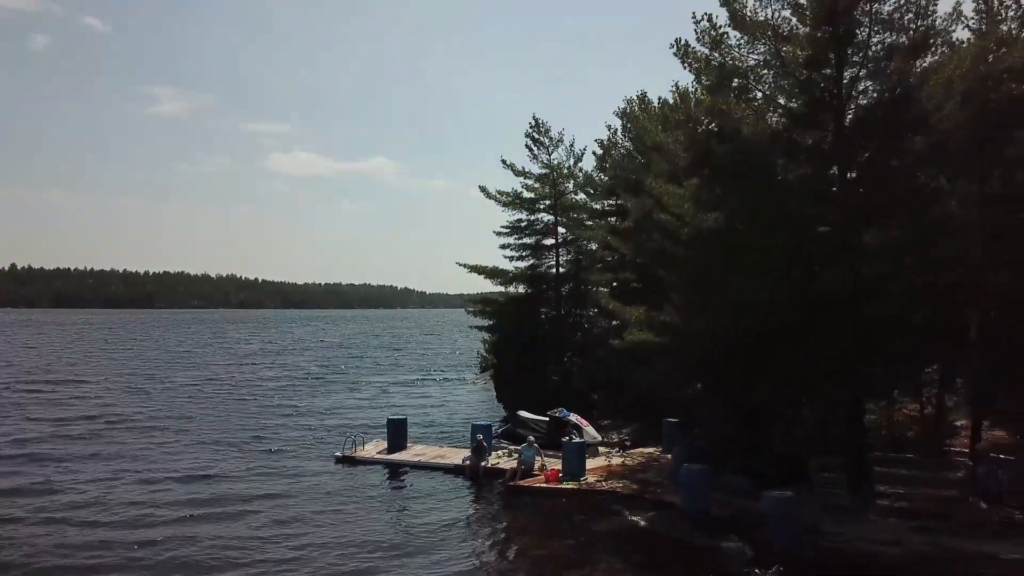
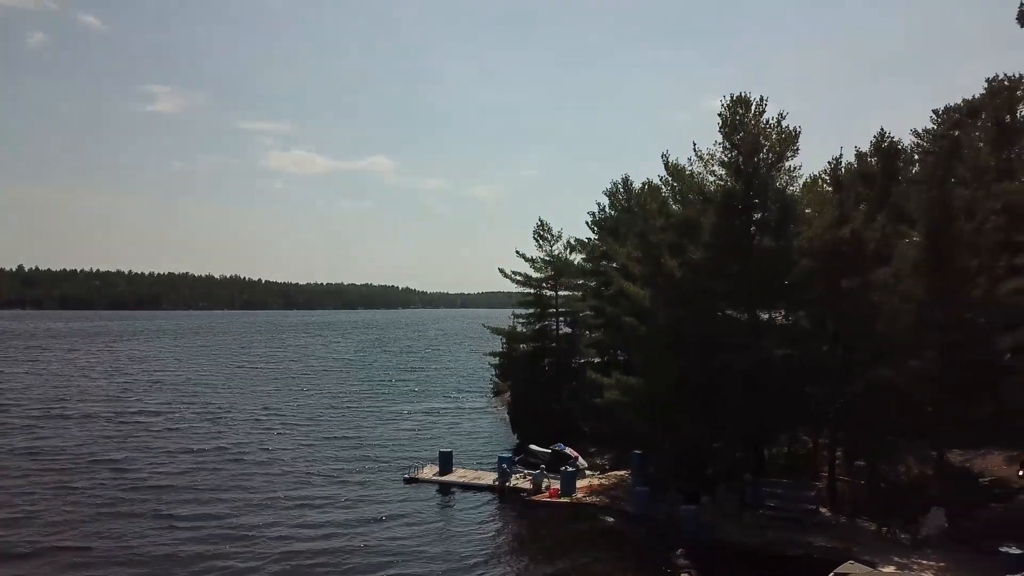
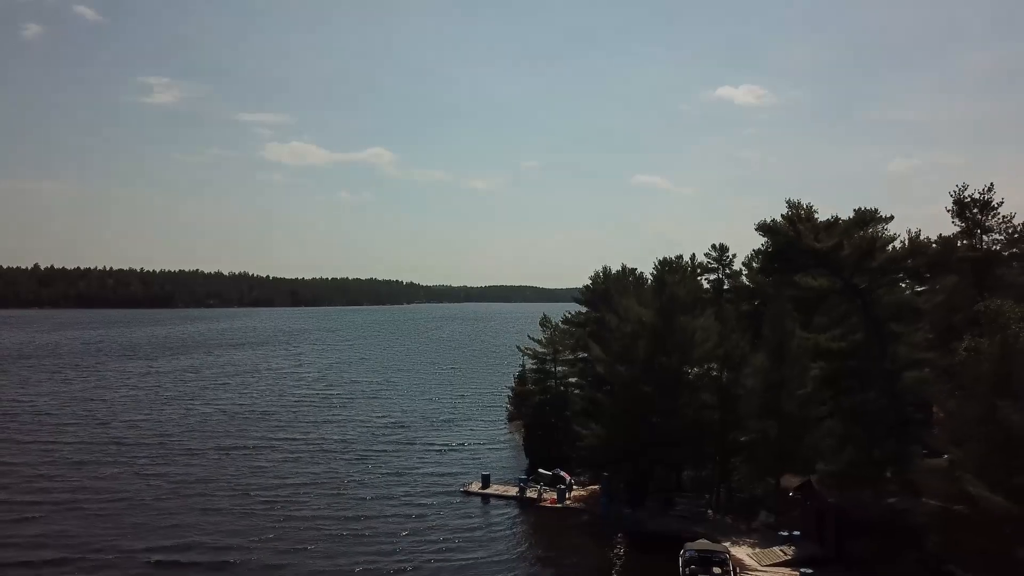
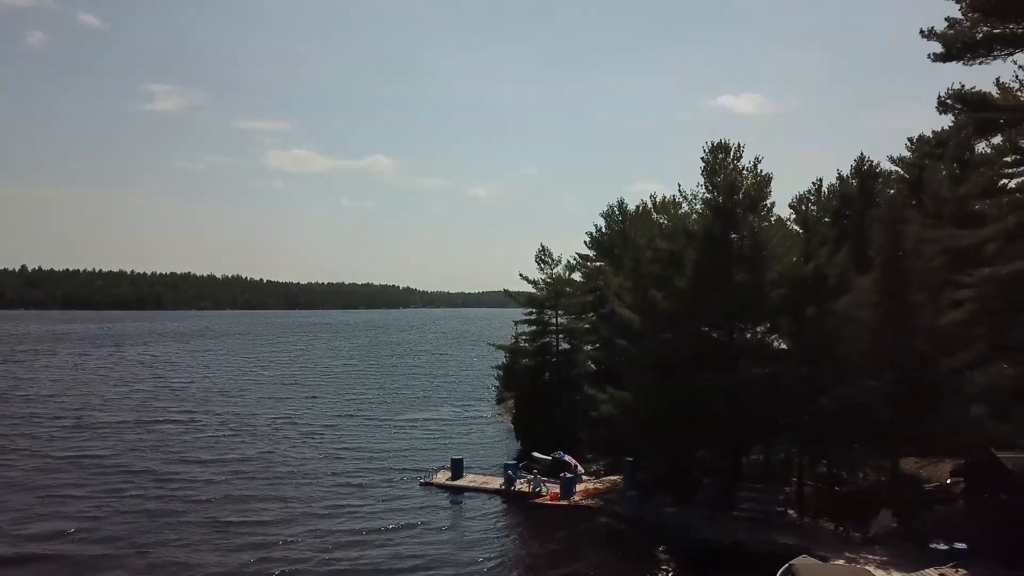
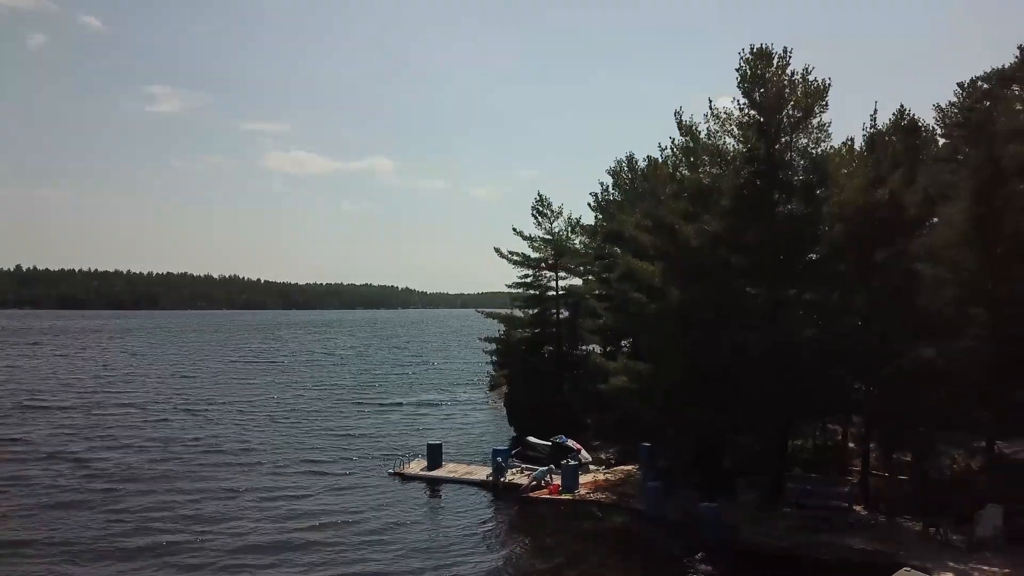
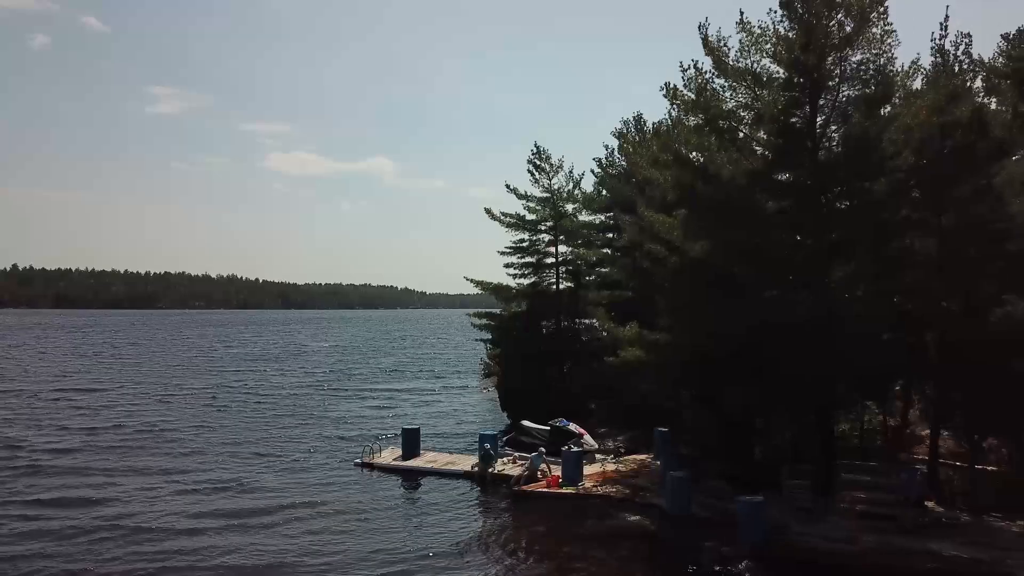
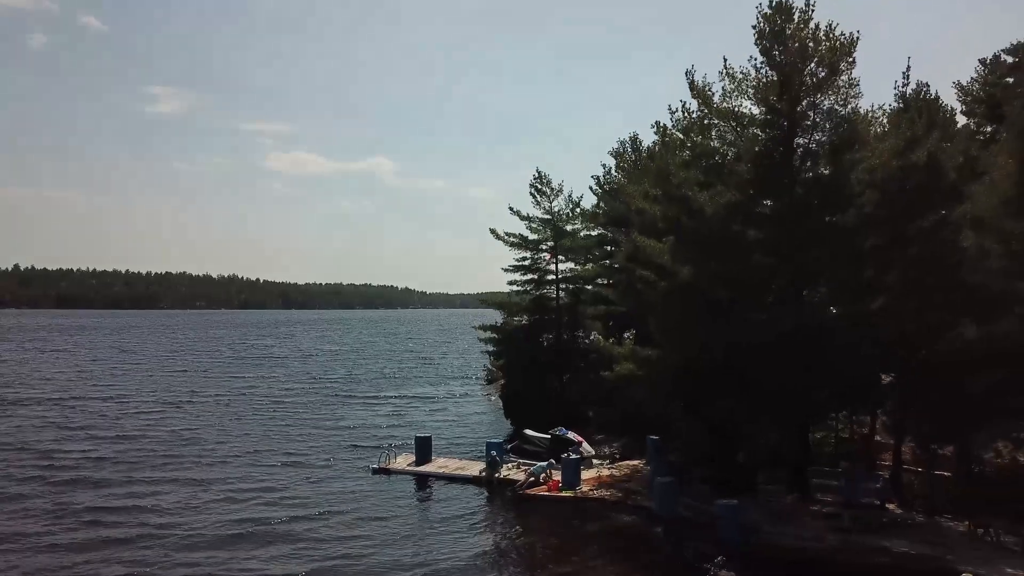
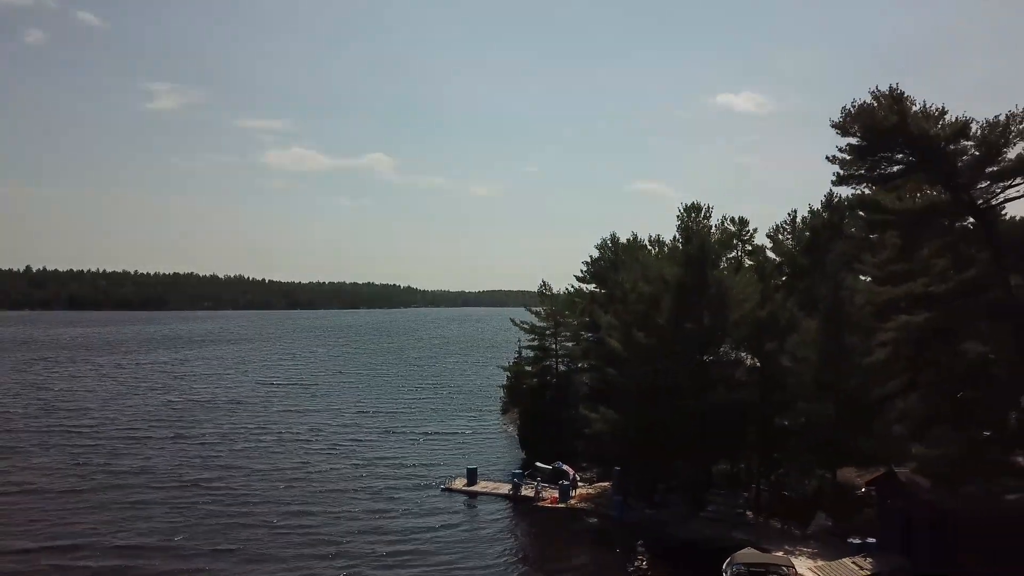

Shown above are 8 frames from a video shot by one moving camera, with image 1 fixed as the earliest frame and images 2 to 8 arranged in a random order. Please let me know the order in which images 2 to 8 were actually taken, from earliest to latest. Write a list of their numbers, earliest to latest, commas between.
6, 7, 5, 2, 4, 8, 3
